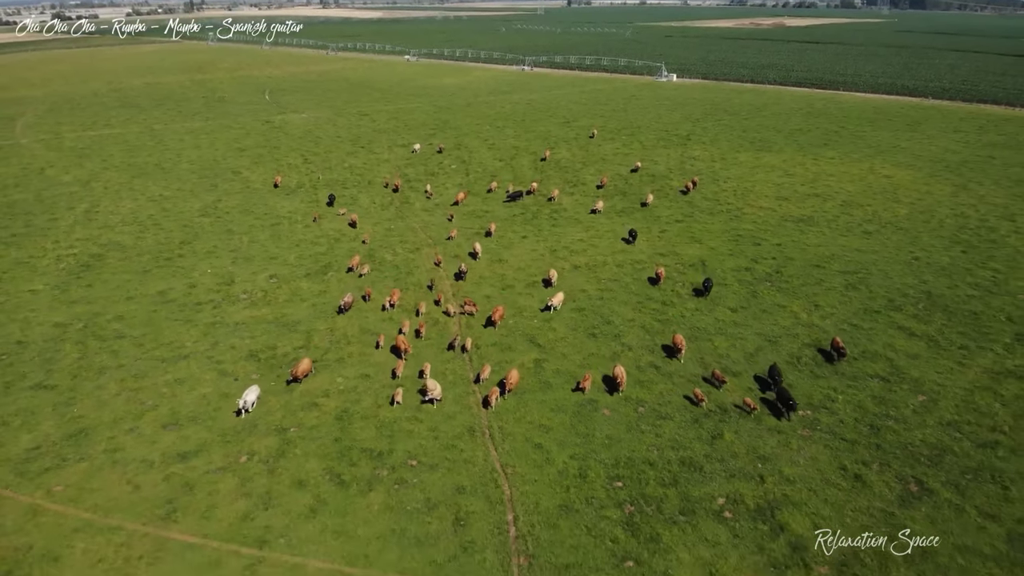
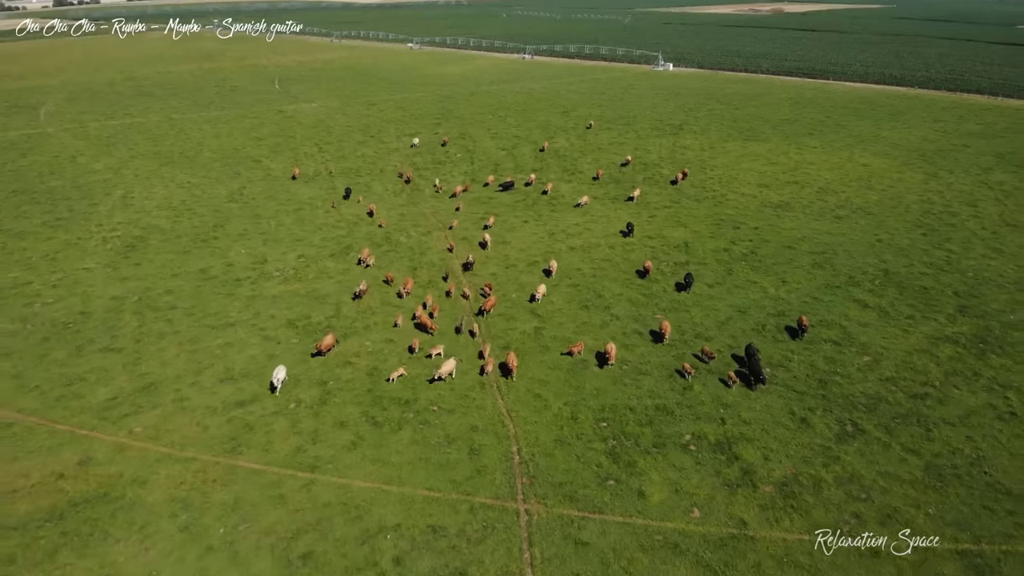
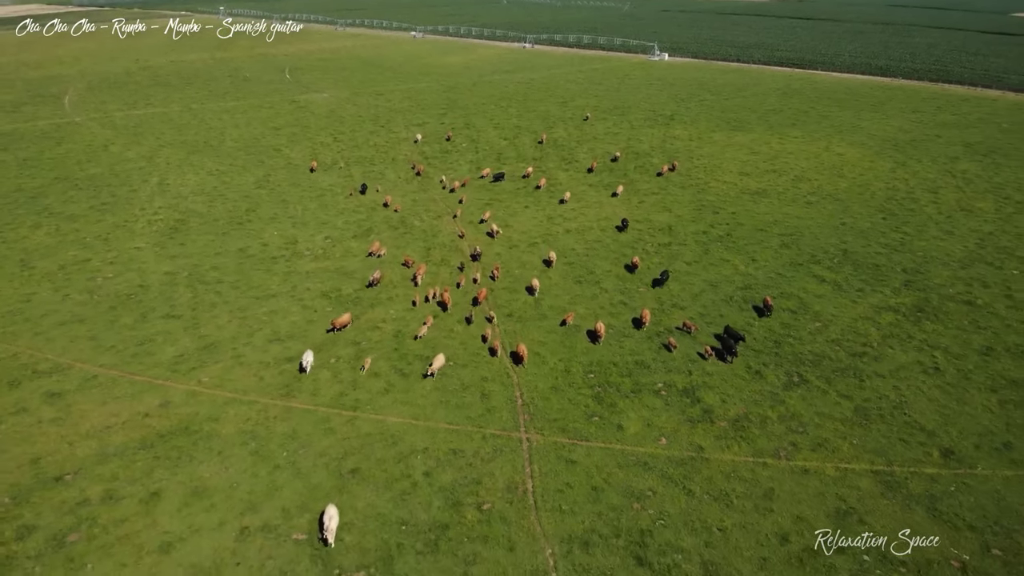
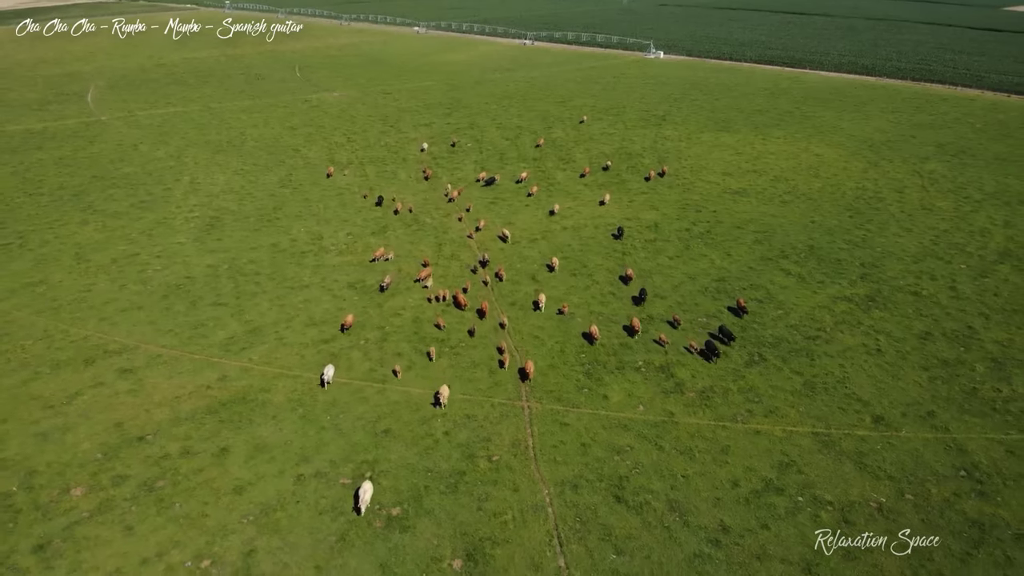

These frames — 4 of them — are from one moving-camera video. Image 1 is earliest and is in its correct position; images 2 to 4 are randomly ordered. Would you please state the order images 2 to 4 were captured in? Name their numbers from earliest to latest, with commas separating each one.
2, 3, 4
